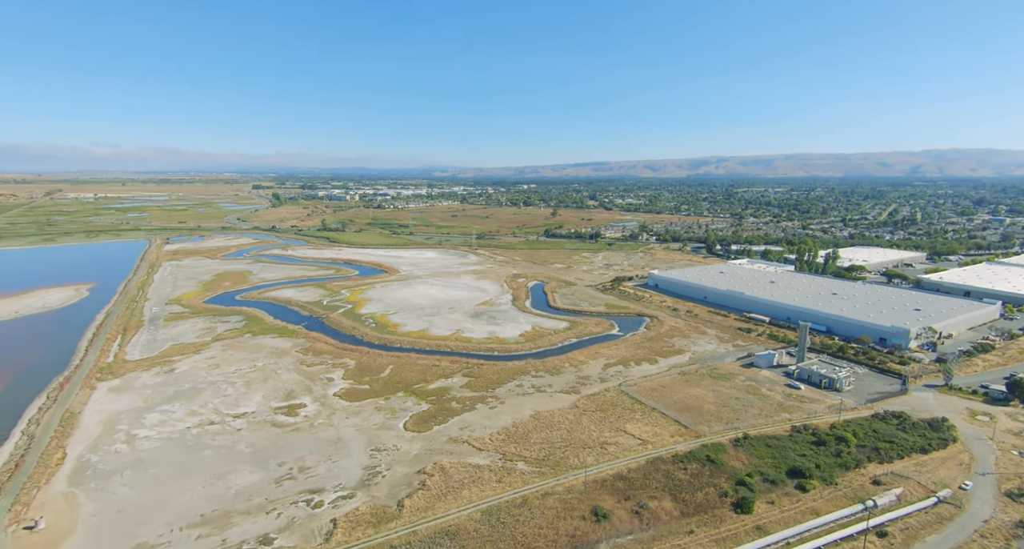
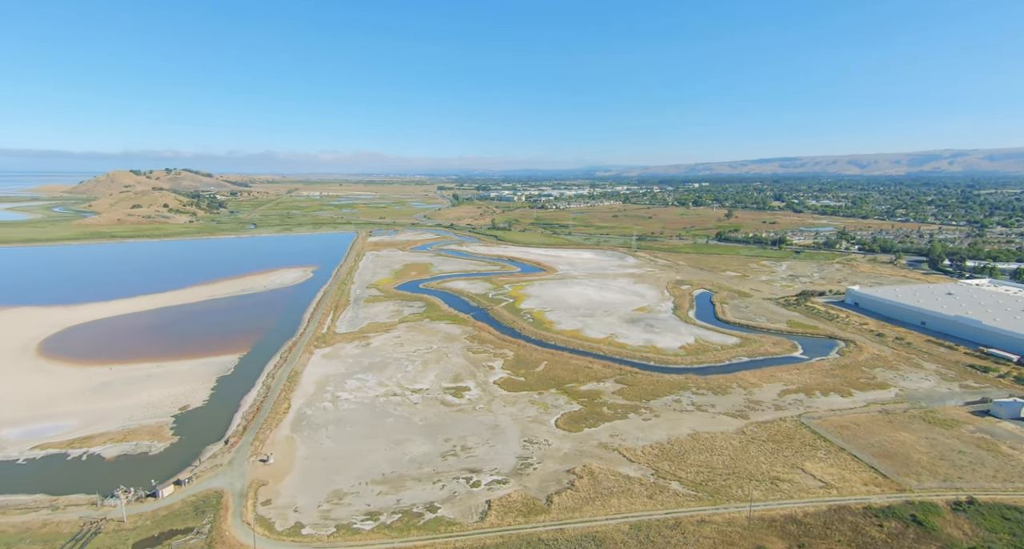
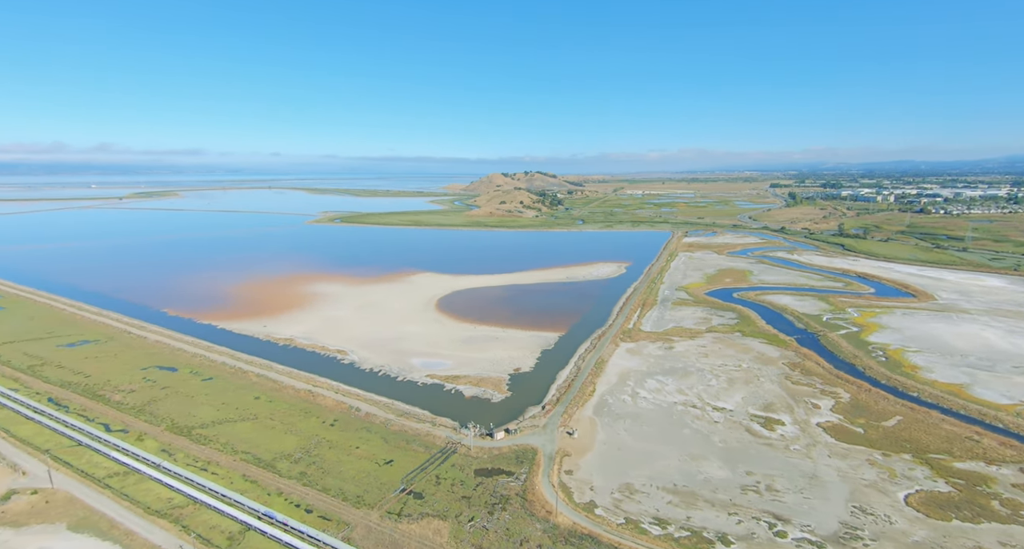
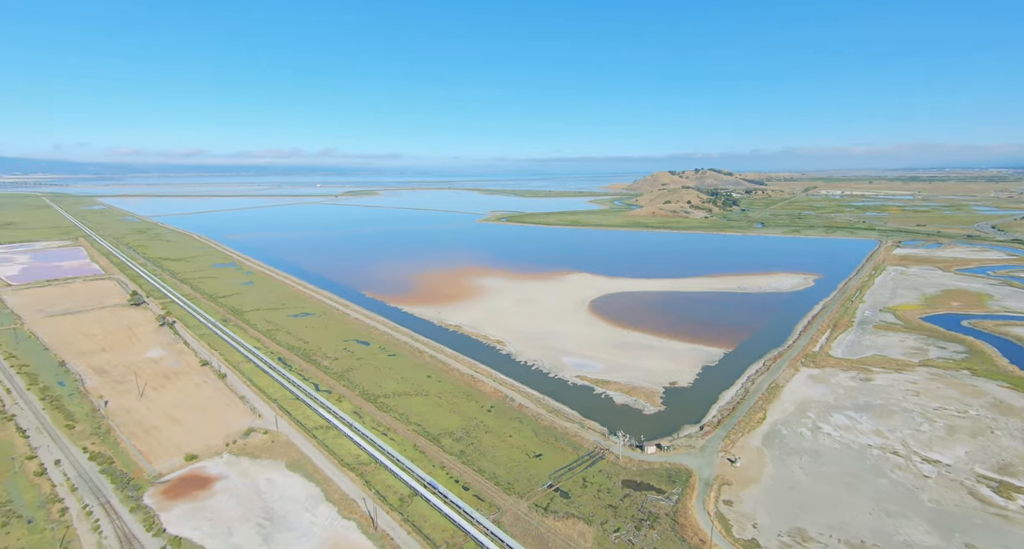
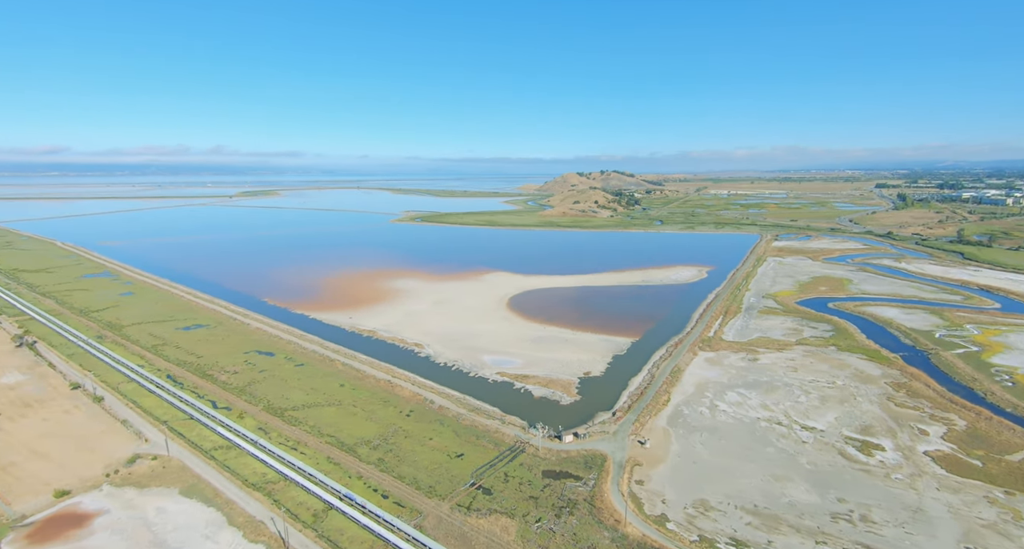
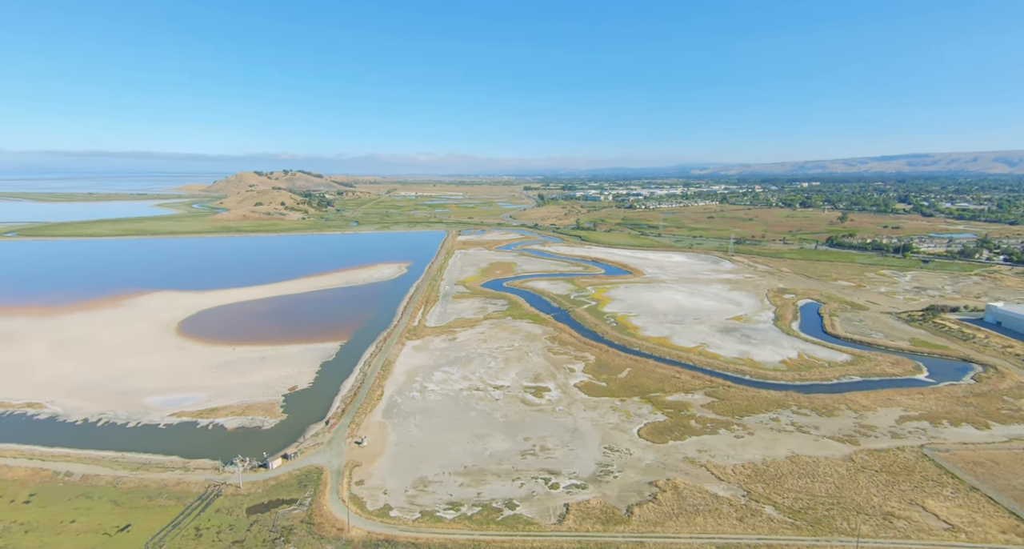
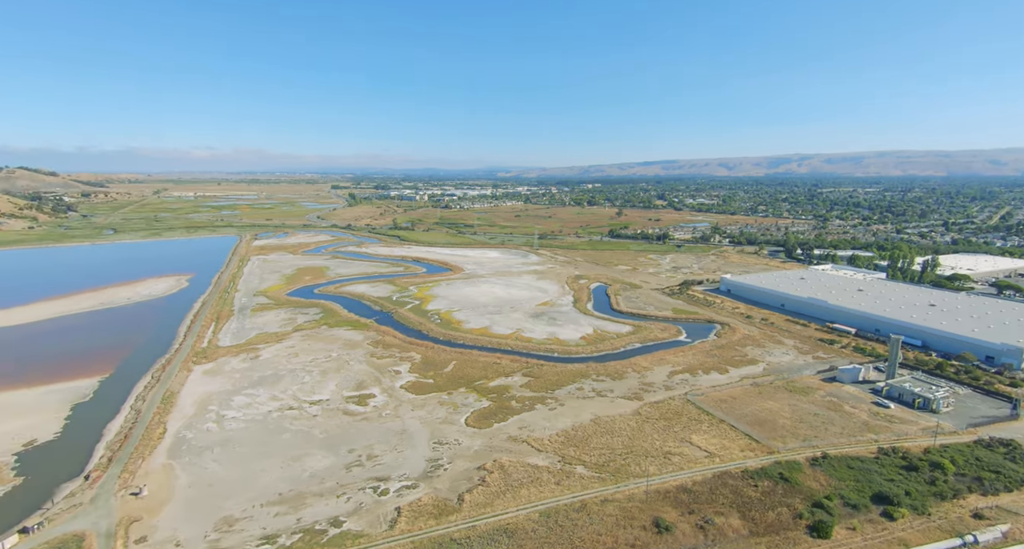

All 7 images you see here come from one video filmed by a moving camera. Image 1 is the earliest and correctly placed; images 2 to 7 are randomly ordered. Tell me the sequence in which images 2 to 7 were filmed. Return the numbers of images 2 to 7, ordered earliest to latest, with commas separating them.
7, 2, 6, 3, 5, 4
